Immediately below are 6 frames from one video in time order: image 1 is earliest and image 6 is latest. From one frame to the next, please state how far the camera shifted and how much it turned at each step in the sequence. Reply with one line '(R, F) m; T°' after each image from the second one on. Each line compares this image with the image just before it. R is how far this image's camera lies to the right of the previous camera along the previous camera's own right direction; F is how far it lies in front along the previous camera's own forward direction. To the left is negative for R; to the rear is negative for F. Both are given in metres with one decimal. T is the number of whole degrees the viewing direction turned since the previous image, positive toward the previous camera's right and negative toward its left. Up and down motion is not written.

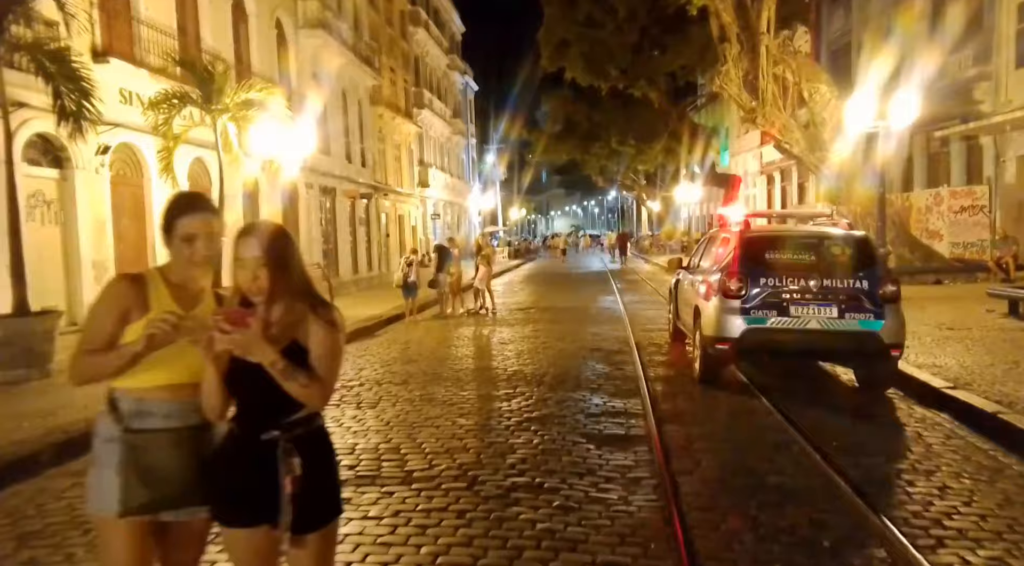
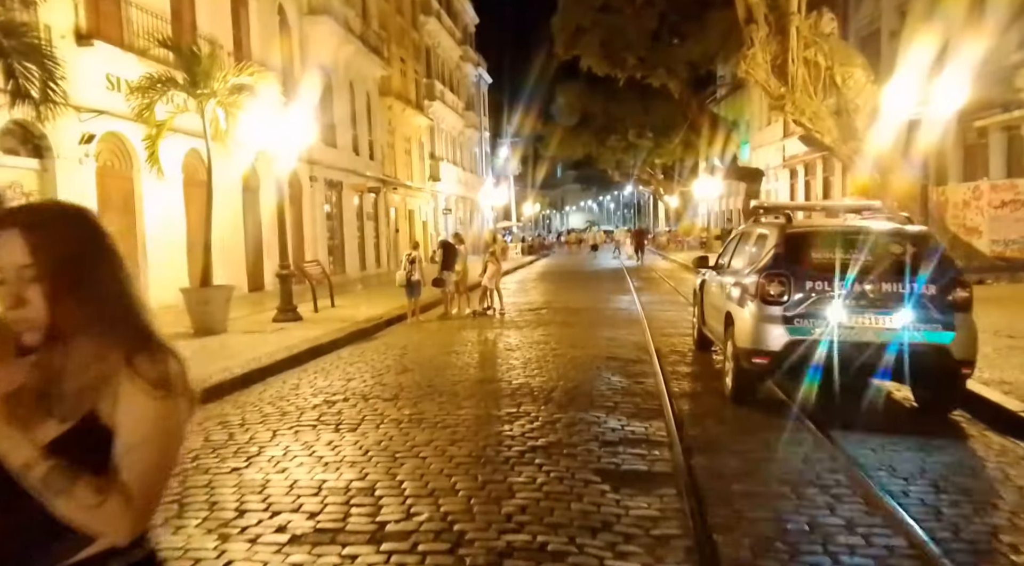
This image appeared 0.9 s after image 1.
(+0.1, +1.1) m; -1°
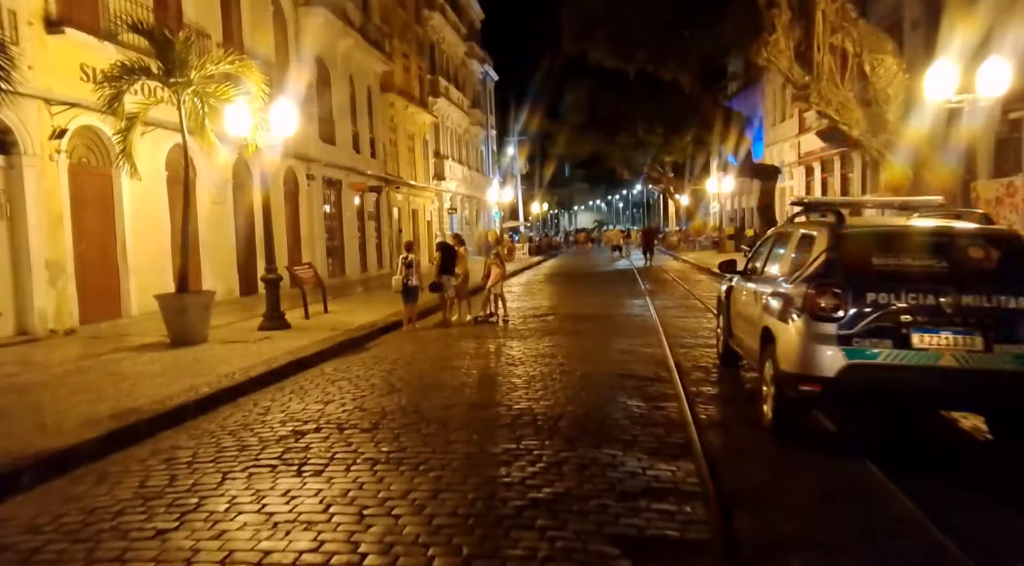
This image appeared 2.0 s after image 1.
(+0.1, +1.2) m; -1°
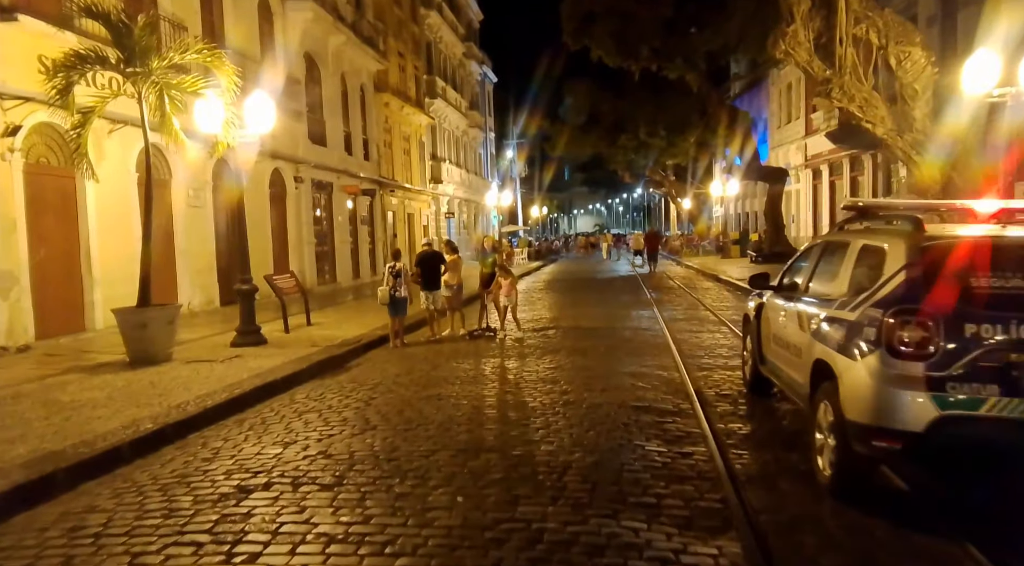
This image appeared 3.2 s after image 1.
(0.0, +1.3) m; 0°
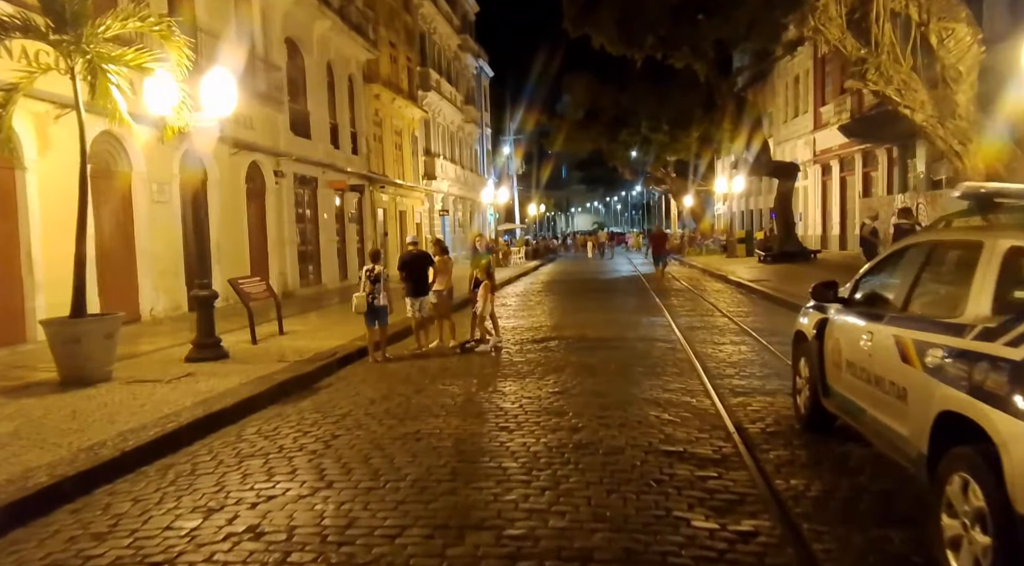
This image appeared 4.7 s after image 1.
(0.0, +1.7) m; 0°
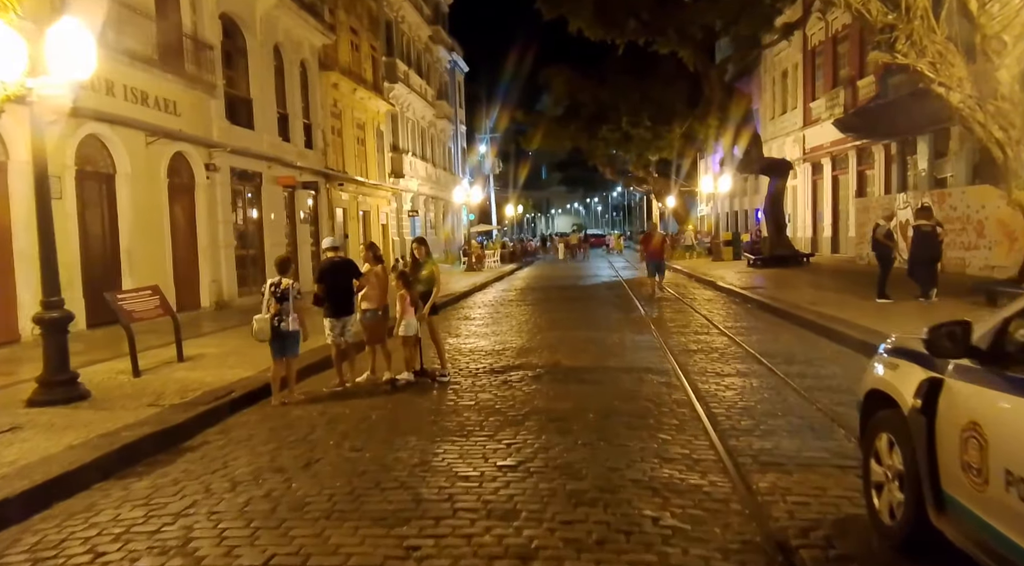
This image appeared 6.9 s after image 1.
(+0.3, +2.6) m; +1°
